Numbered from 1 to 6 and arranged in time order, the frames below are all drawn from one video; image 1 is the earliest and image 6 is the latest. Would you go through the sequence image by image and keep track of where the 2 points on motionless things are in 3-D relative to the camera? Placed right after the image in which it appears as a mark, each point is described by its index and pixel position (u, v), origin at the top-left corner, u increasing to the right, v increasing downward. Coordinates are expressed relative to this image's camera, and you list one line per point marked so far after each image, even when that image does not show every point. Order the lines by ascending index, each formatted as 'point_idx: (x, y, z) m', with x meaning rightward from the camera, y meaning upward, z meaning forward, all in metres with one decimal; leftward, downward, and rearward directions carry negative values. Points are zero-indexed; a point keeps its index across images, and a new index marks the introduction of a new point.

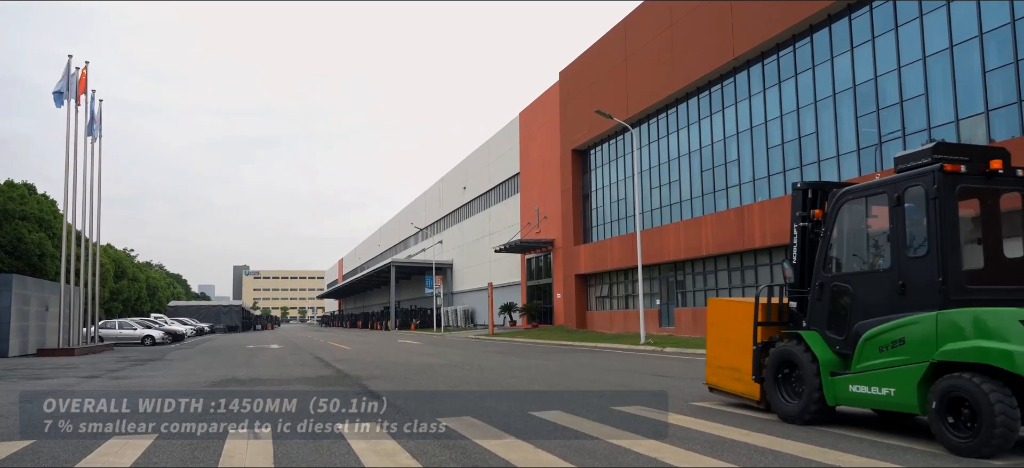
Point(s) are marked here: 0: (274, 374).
0: (-5.3, -3.1, +16.0) m
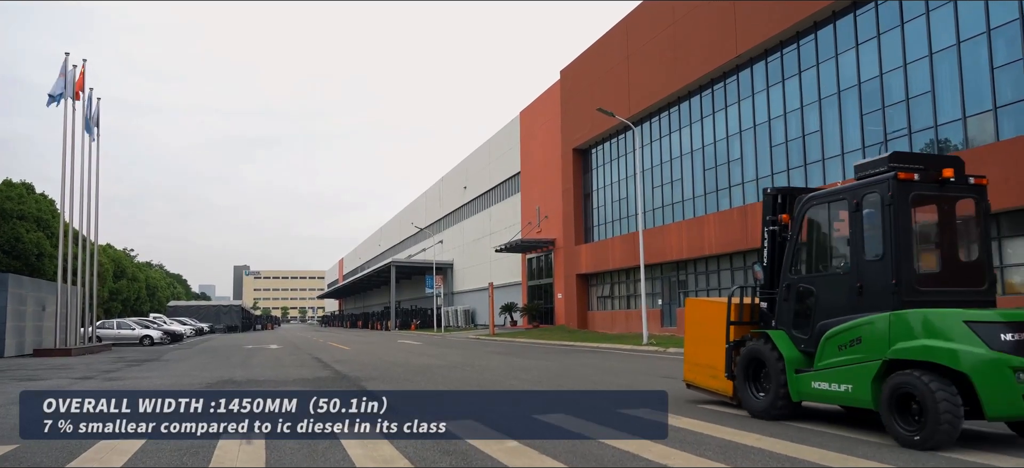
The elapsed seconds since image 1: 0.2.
0: (-5.3, -3.1, +15.7) m
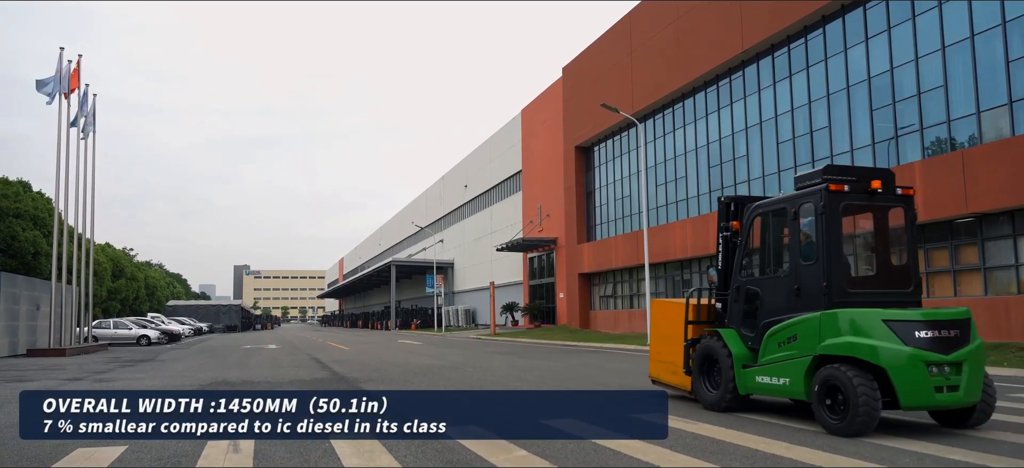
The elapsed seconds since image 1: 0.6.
0: (-5.2, -3.0, +15.3) m
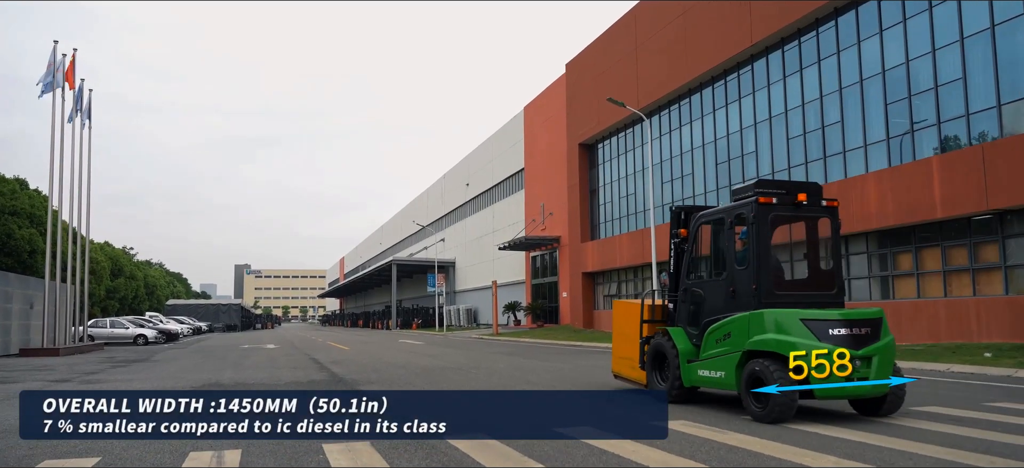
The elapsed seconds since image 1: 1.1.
0: (-5.1, -3.0, +14.8) m
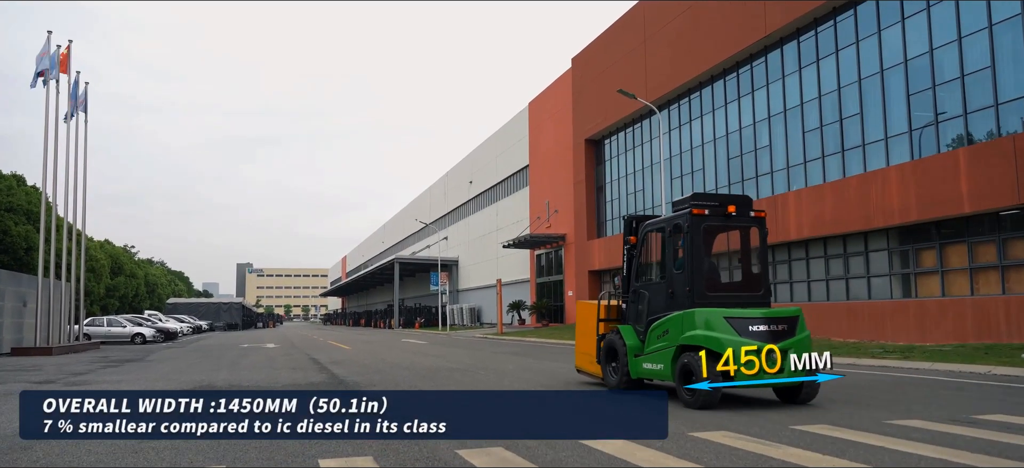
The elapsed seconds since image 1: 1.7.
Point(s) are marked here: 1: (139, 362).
0: (-4.9, -2.8, +14.1) m
1: (-10.1, -3.5, +19.4) m
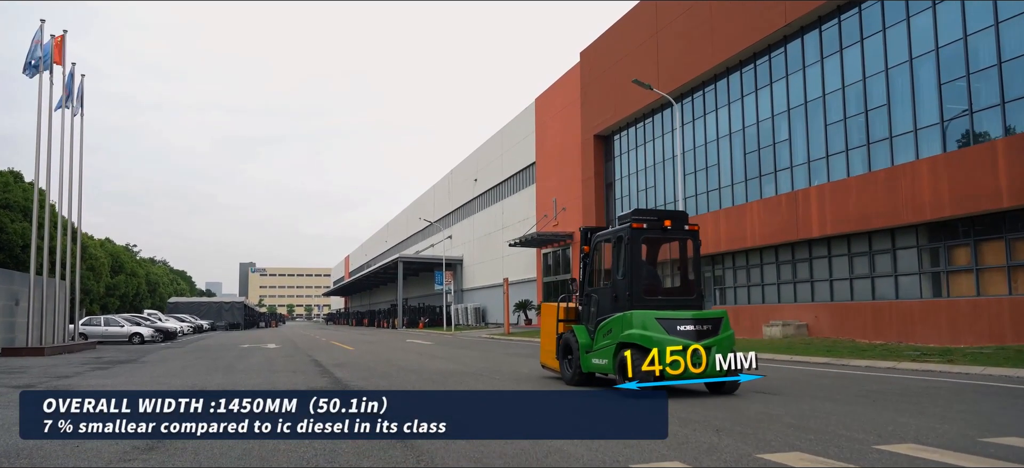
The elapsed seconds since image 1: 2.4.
0: (-4.6, -2.7, +13.2) m
1: (-9.9, -3.3, +18.5) m
